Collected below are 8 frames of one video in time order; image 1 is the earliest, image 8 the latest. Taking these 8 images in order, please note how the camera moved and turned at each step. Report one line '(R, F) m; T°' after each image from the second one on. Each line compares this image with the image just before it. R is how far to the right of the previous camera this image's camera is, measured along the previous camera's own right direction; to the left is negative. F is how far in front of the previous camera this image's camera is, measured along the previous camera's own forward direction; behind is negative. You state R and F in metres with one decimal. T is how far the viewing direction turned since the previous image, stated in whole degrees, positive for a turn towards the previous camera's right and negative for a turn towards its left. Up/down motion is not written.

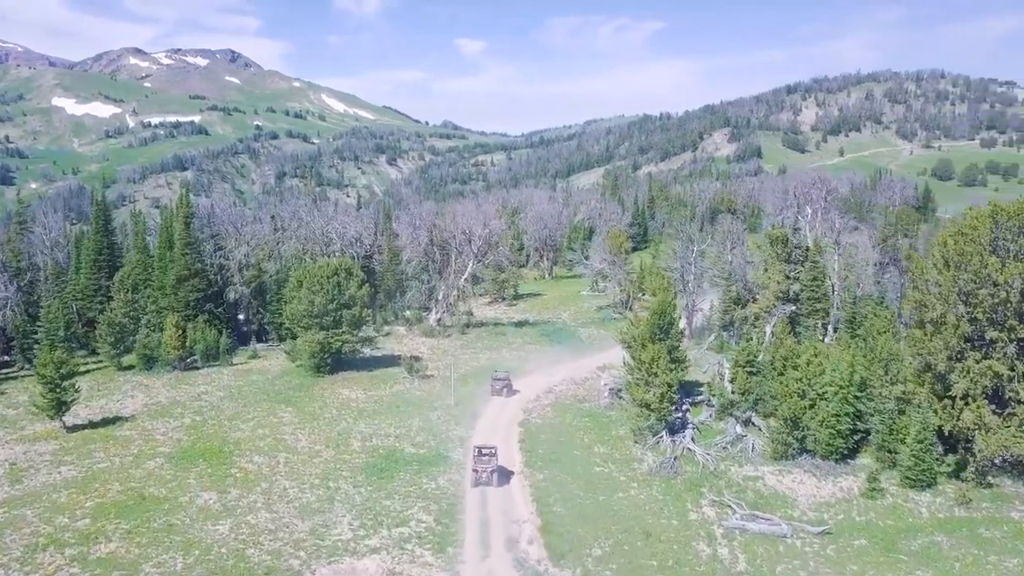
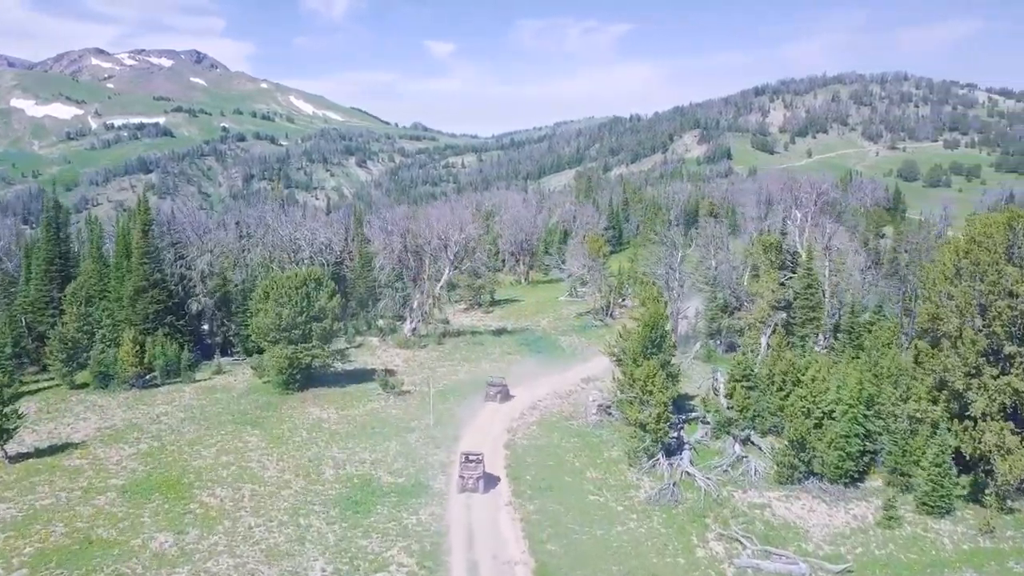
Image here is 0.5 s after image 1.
(-0.6, +2.8) m; +2°
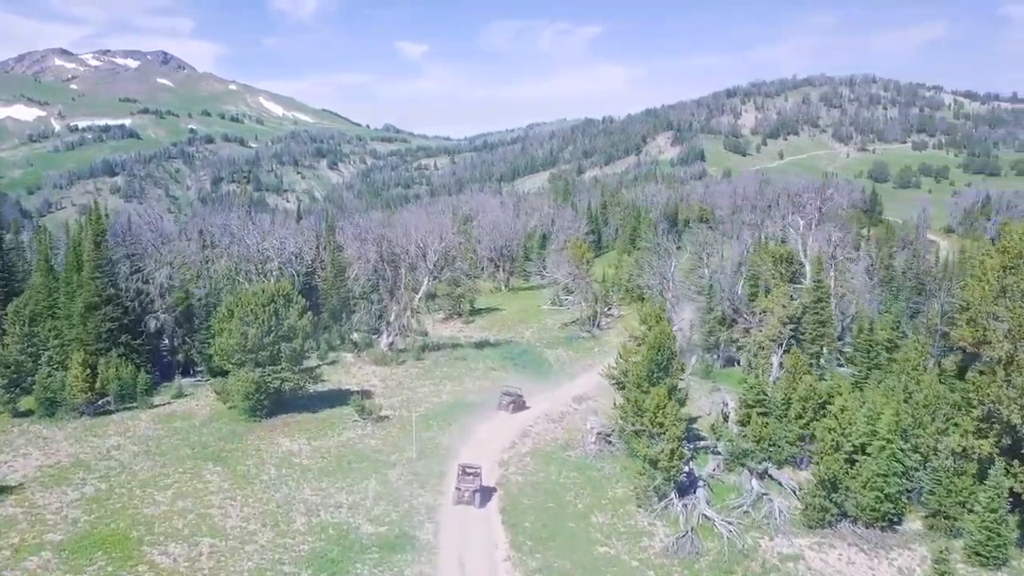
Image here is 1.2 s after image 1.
(-0.8, +4.0) m; +2°
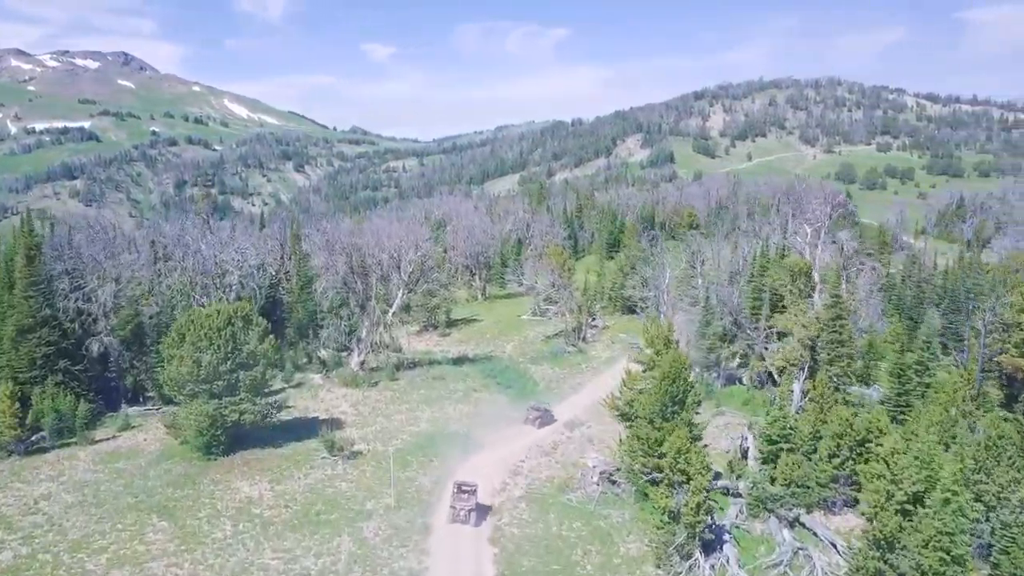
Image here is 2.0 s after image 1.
(-0.9, +4.9) m; +2°
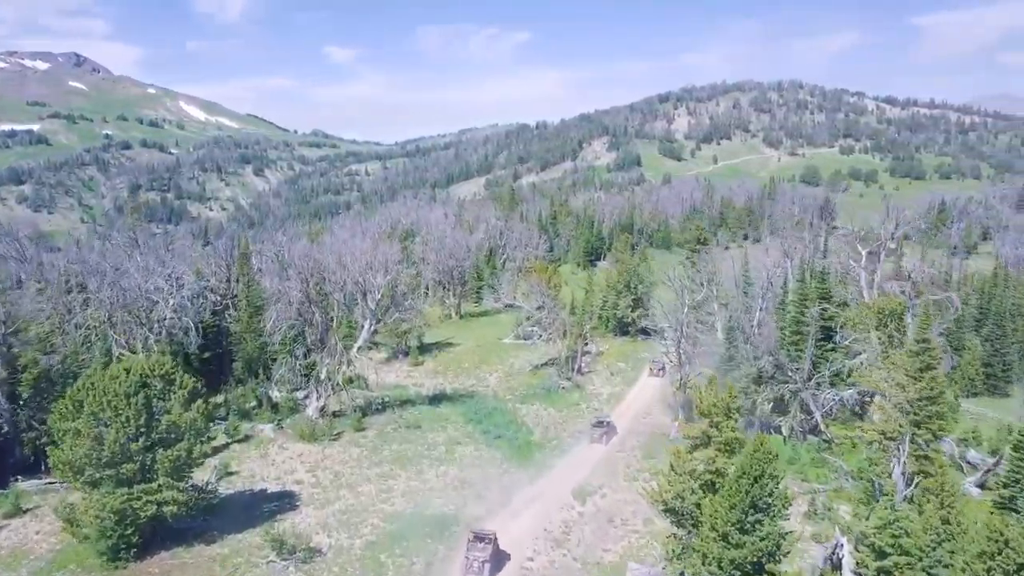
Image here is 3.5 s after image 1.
(-1.6, +9.6) m; +3°
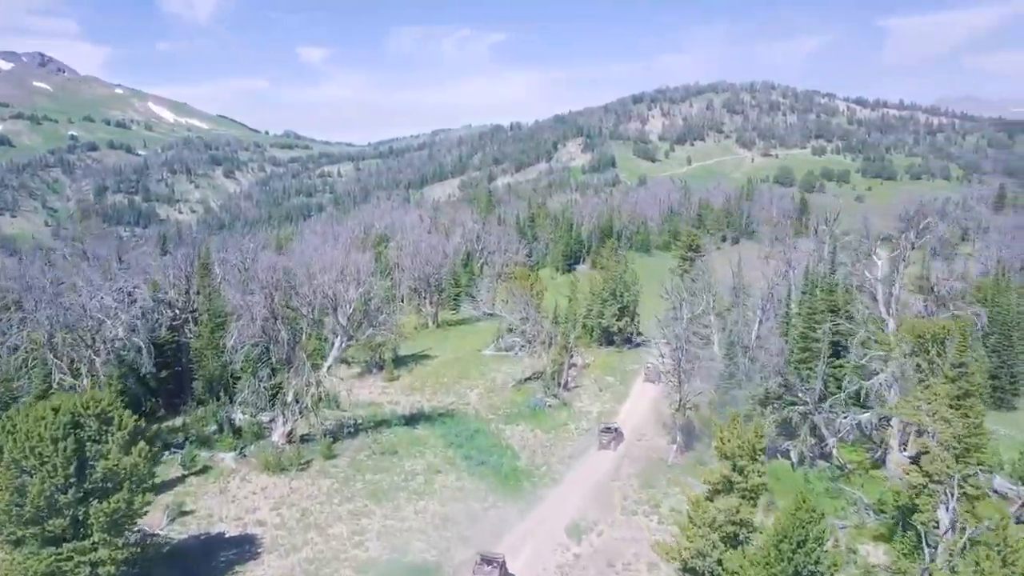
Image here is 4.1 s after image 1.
(-0.5, +4.0) m; +2°
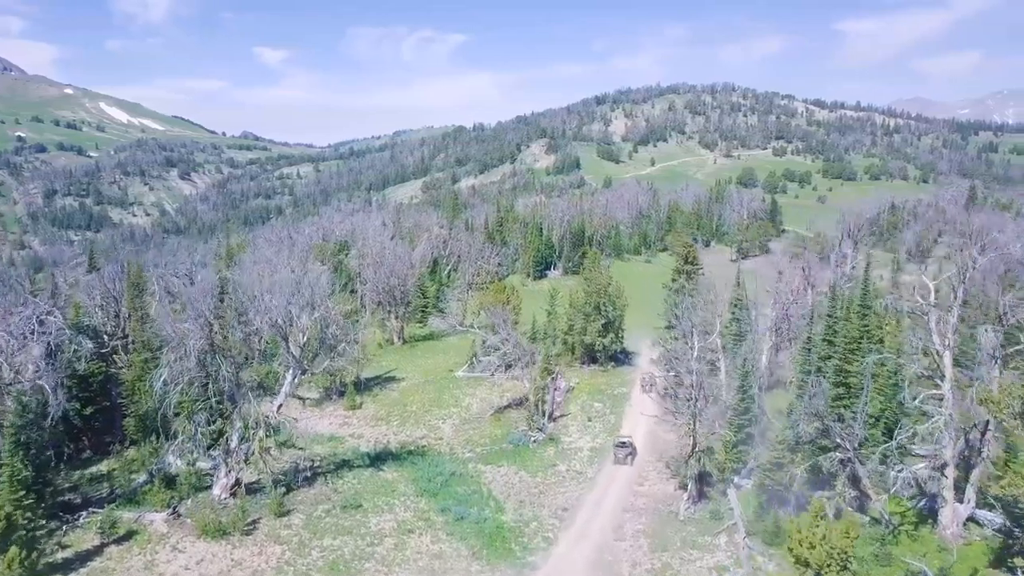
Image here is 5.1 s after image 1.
(-1.0, +6.8) m; +3°
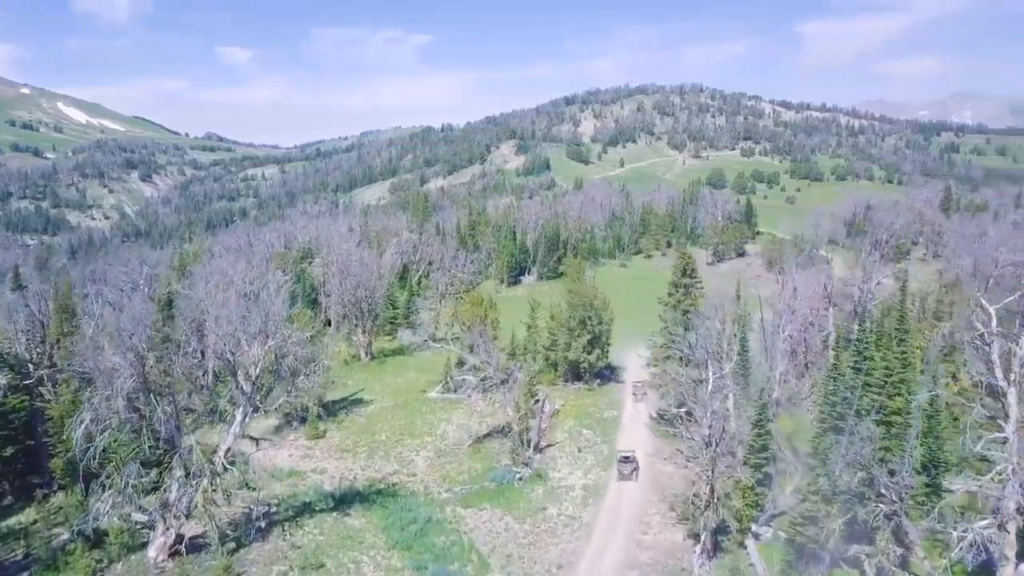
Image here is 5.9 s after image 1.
(-0.7, +5.5) m; +2°
